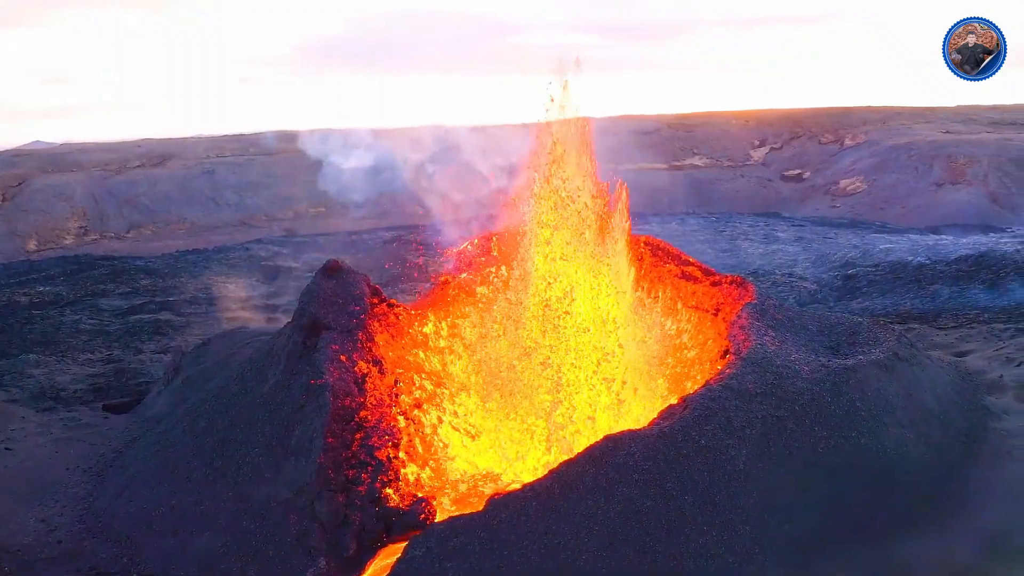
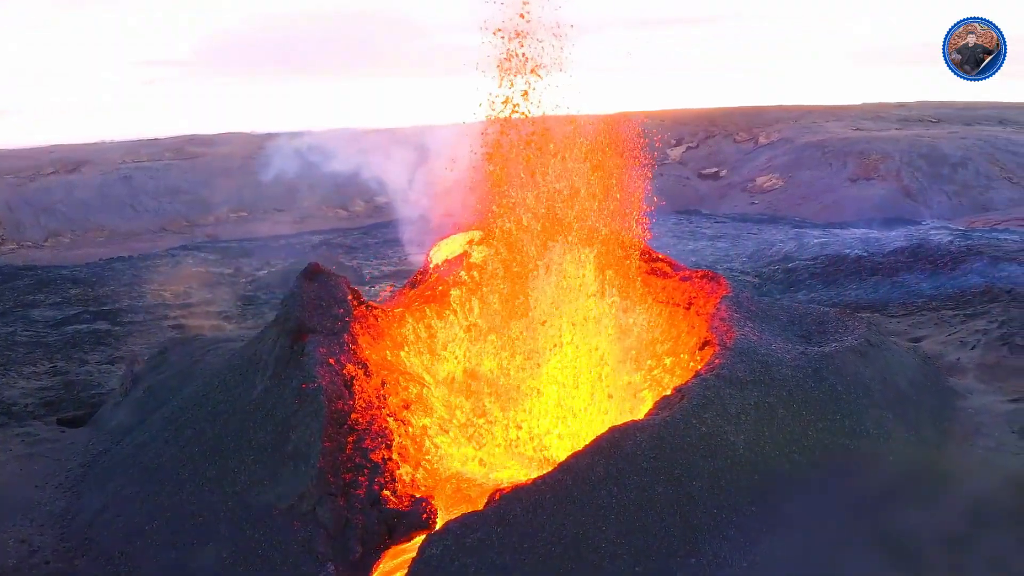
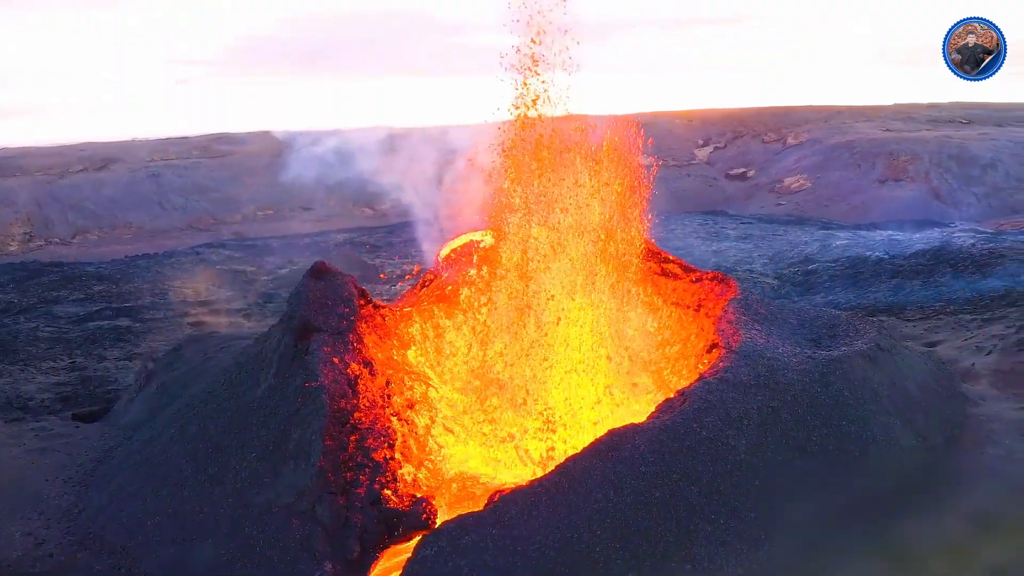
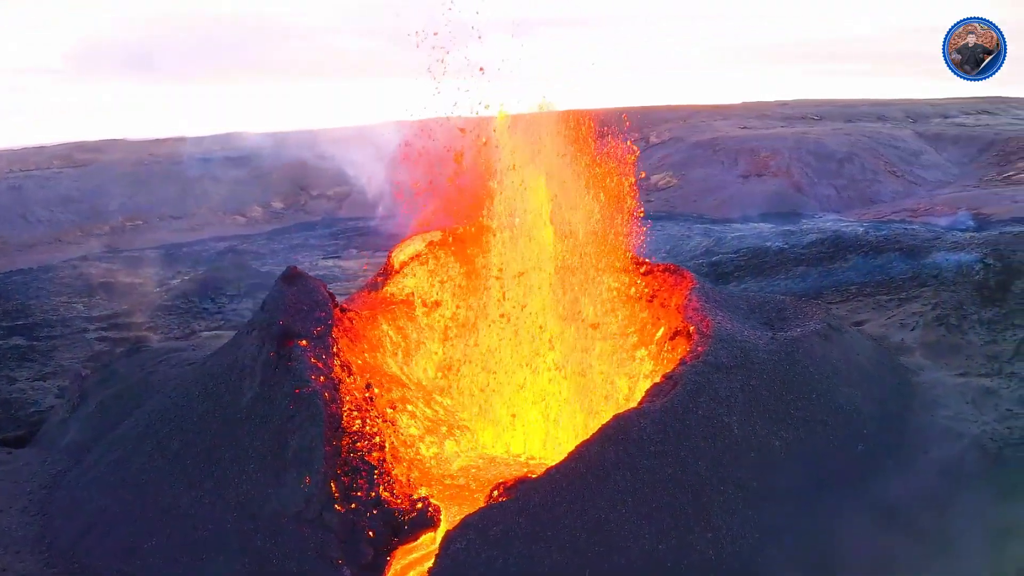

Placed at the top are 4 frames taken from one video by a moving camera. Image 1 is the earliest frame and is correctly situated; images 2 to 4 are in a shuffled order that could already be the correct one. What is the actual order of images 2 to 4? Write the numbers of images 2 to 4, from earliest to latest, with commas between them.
3, 2, 4
